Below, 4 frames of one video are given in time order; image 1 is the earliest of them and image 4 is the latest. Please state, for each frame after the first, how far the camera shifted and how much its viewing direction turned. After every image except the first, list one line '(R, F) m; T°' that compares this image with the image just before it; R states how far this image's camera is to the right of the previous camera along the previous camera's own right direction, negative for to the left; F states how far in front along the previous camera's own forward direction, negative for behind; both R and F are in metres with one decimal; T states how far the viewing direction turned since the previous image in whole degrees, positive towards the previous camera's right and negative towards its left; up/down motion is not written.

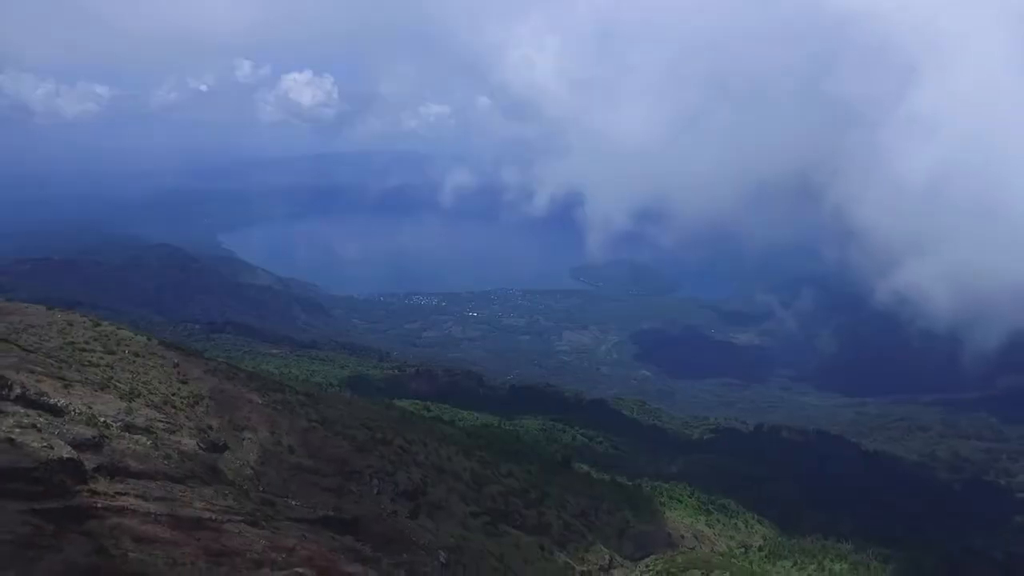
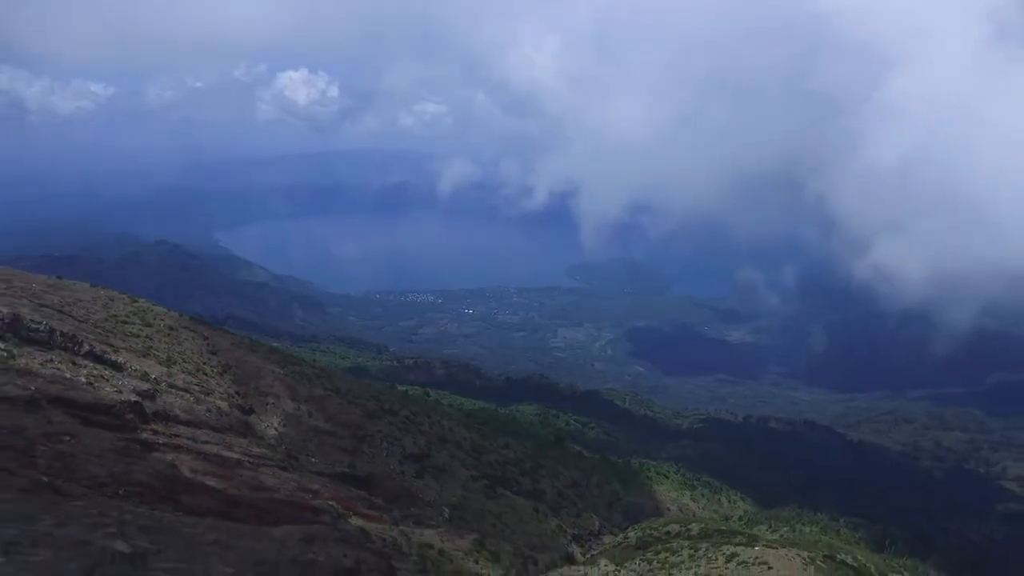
(-0.1, -6.0) m; 0°
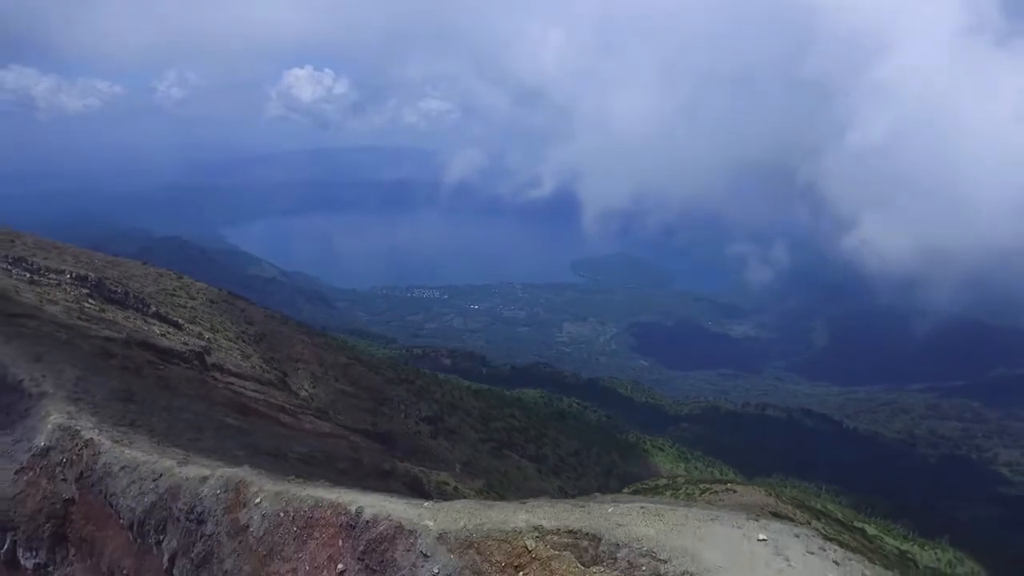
(0.0, -7.0) m; 0°
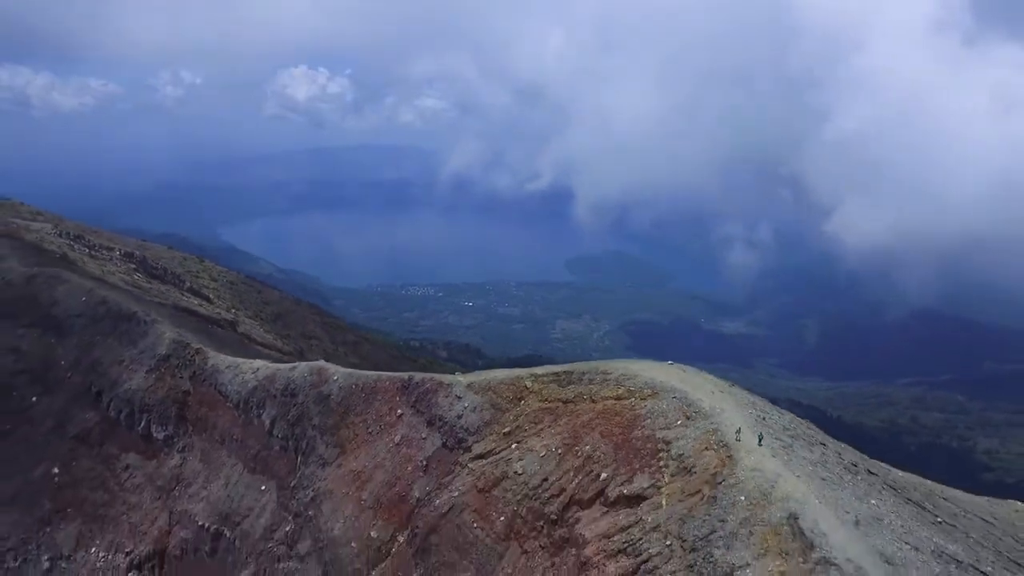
(-0.2, -5.7) m; 0°
